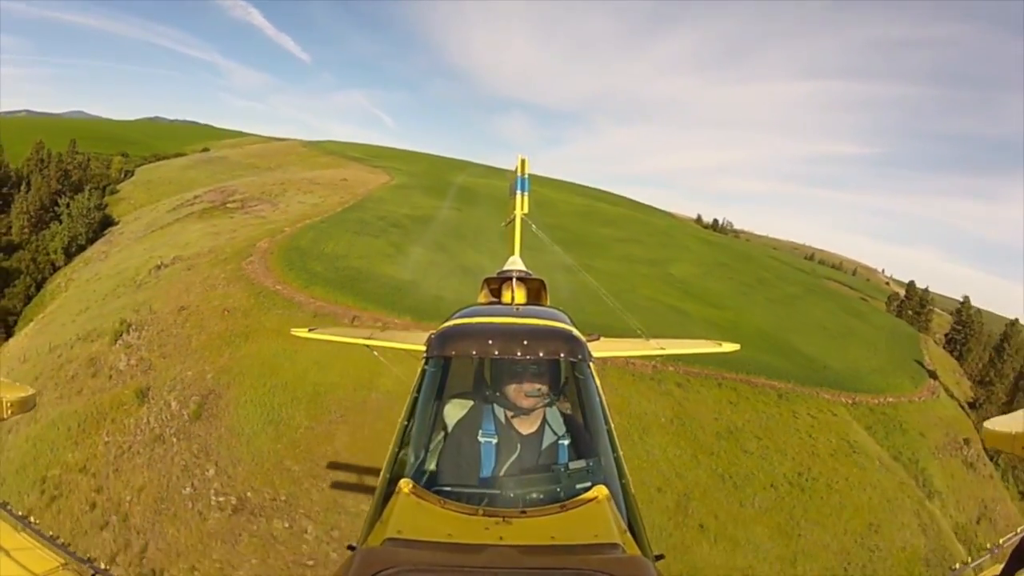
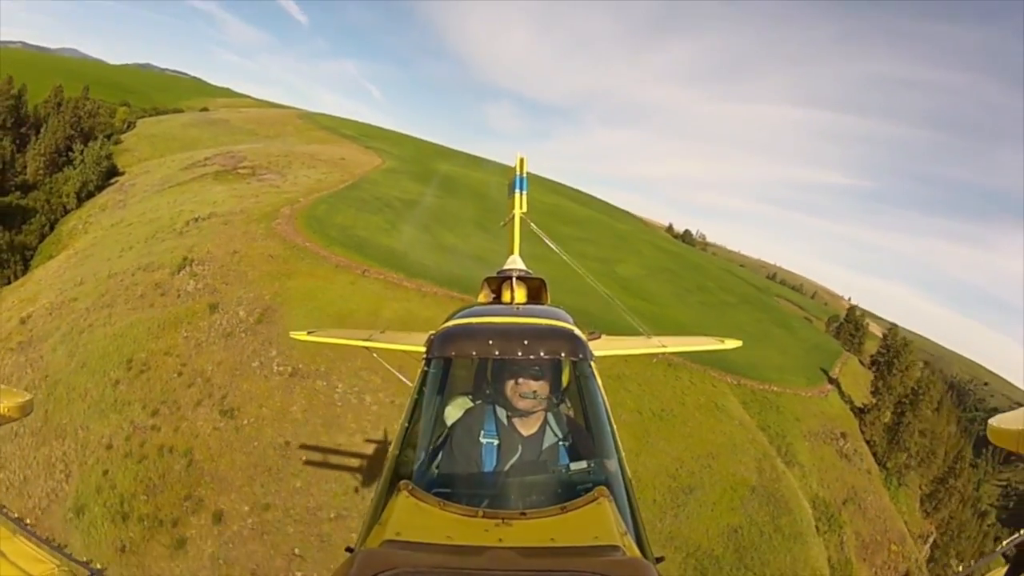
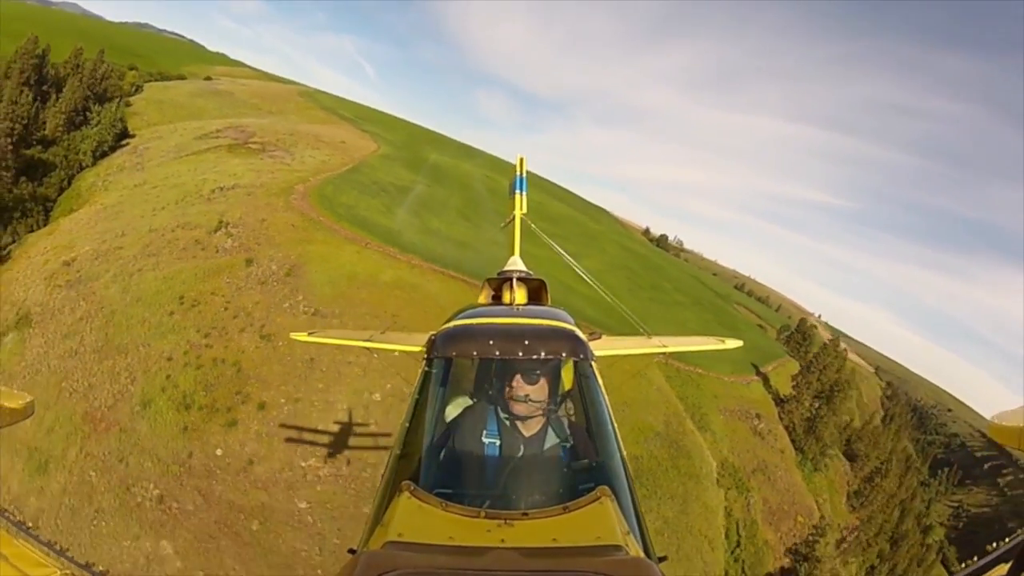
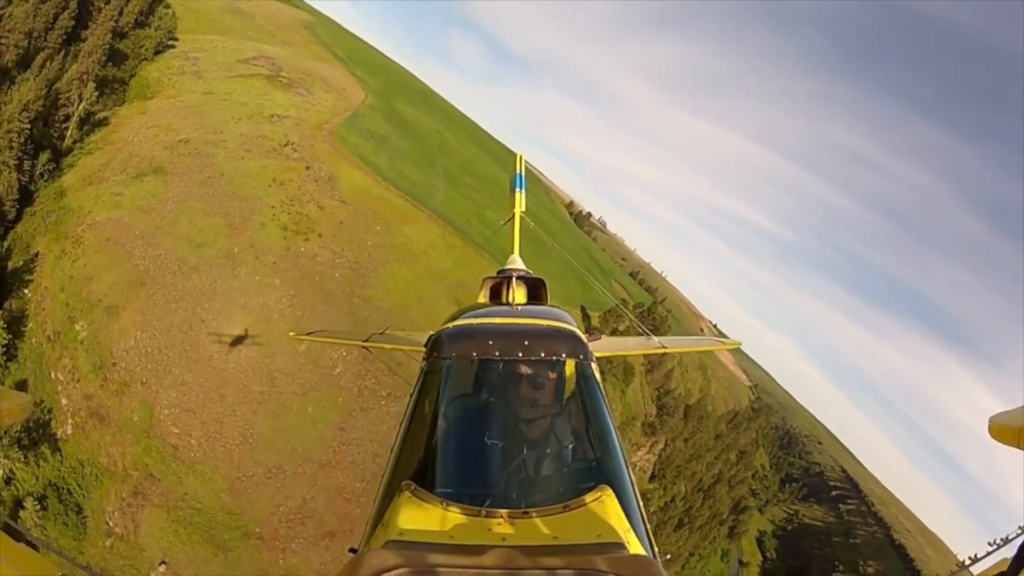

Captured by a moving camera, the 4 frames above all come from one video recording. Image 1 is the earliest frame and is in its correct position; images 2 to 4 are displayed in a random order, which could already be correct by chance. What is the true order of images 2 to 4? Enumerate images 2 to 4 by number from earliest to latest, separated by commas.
2, 3, 4
